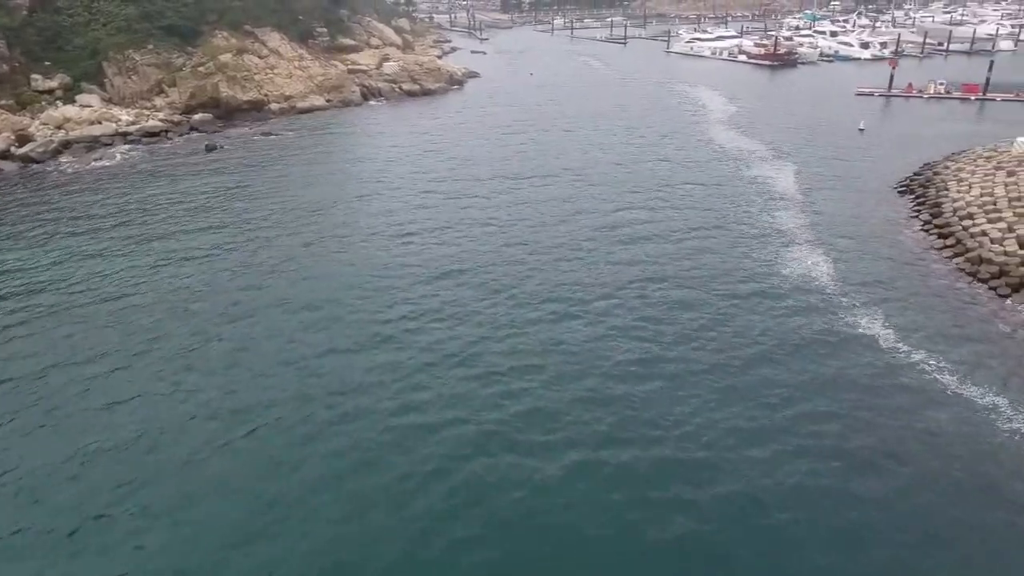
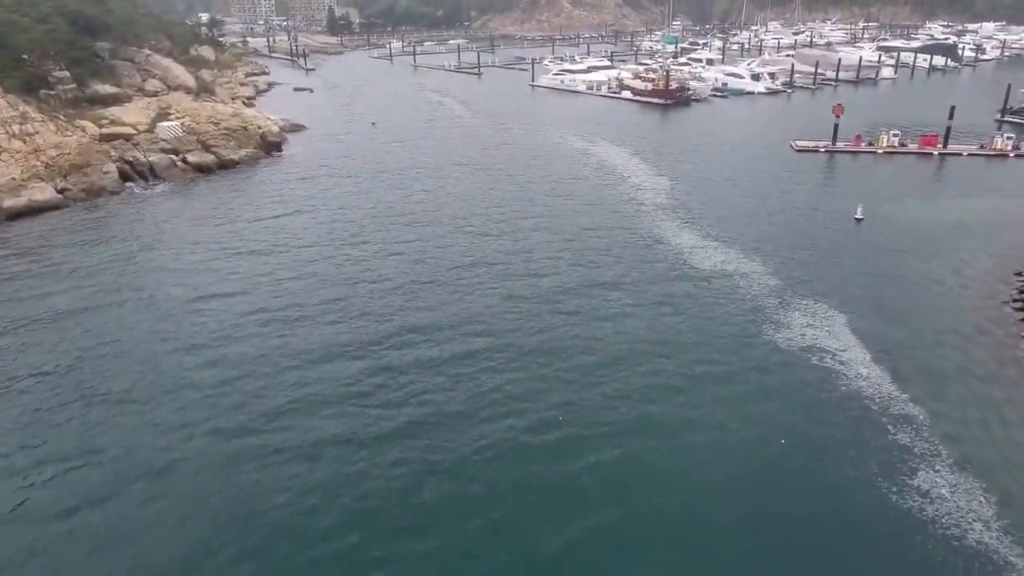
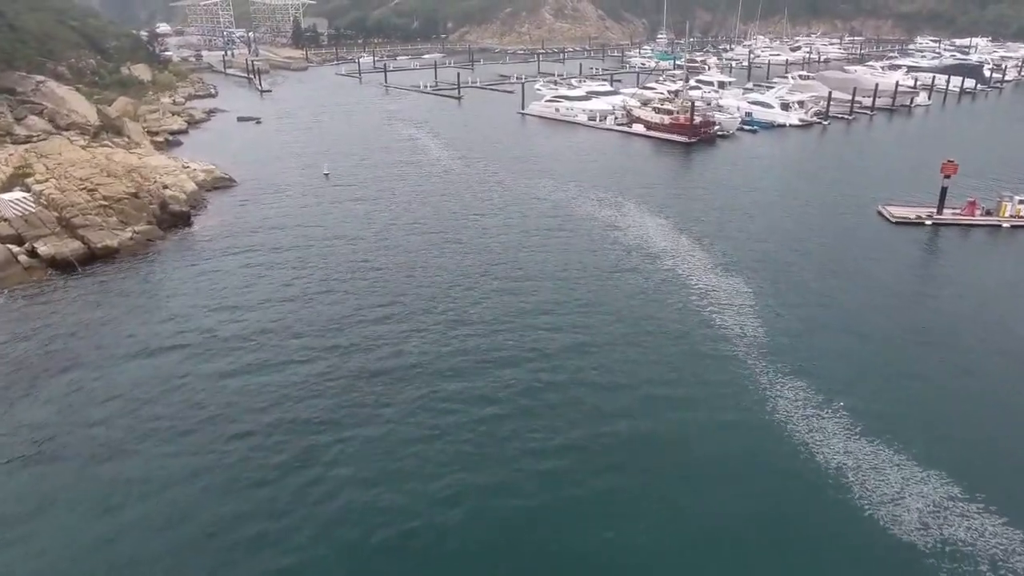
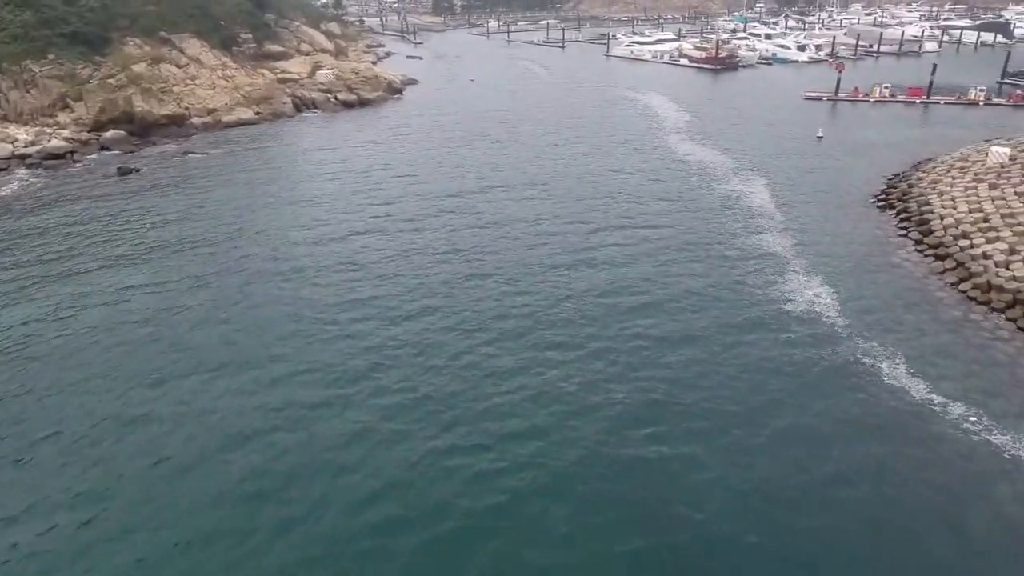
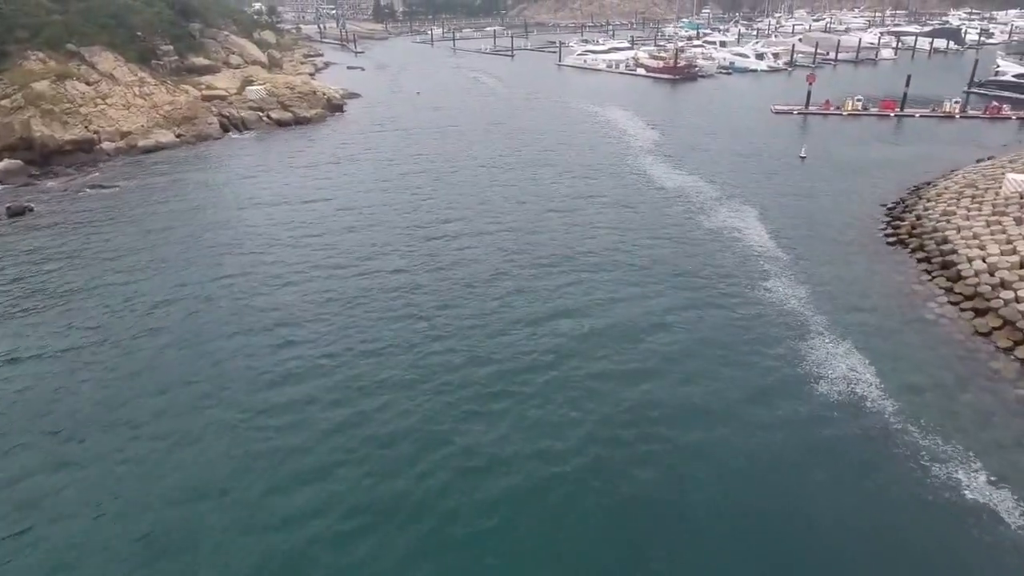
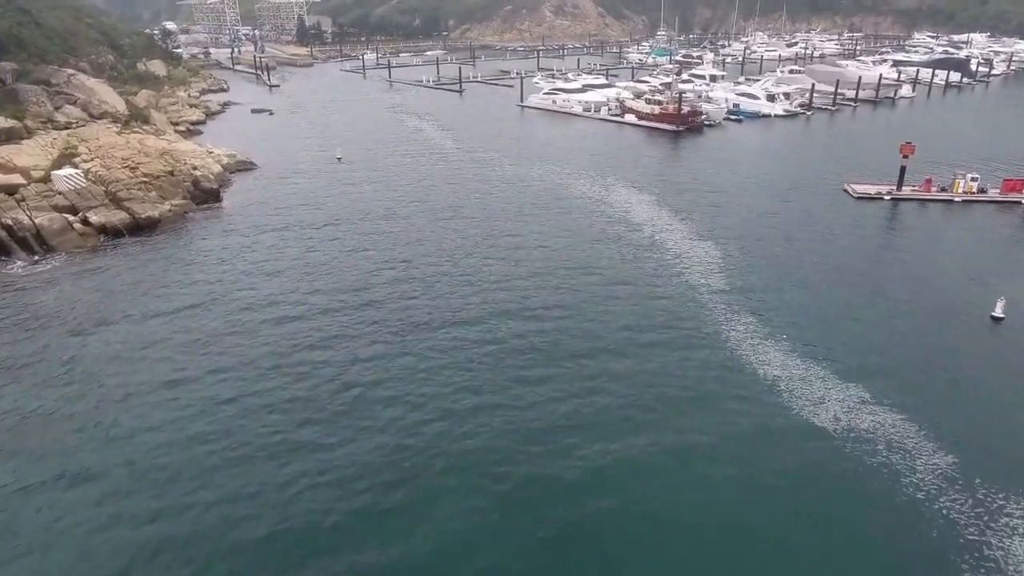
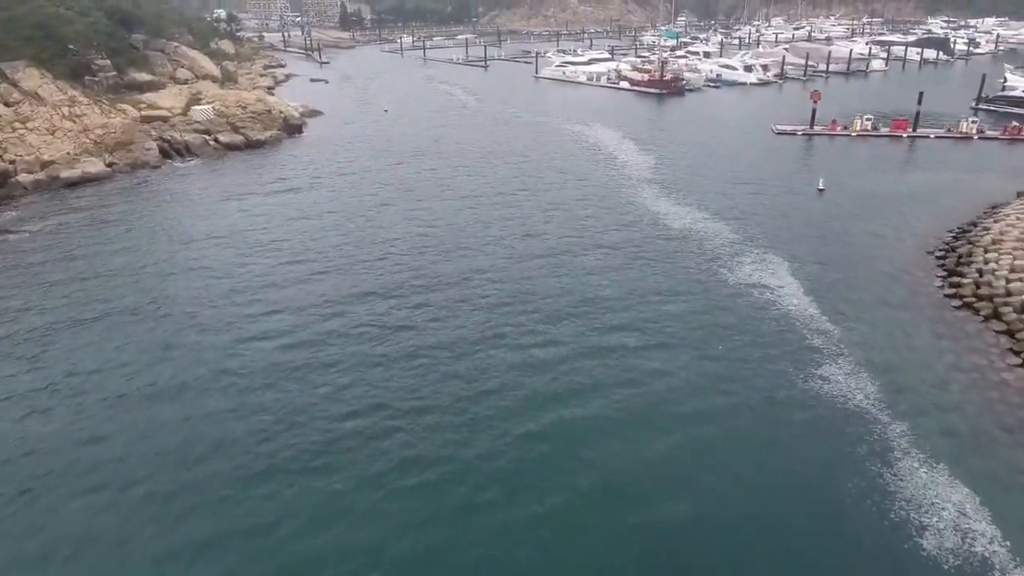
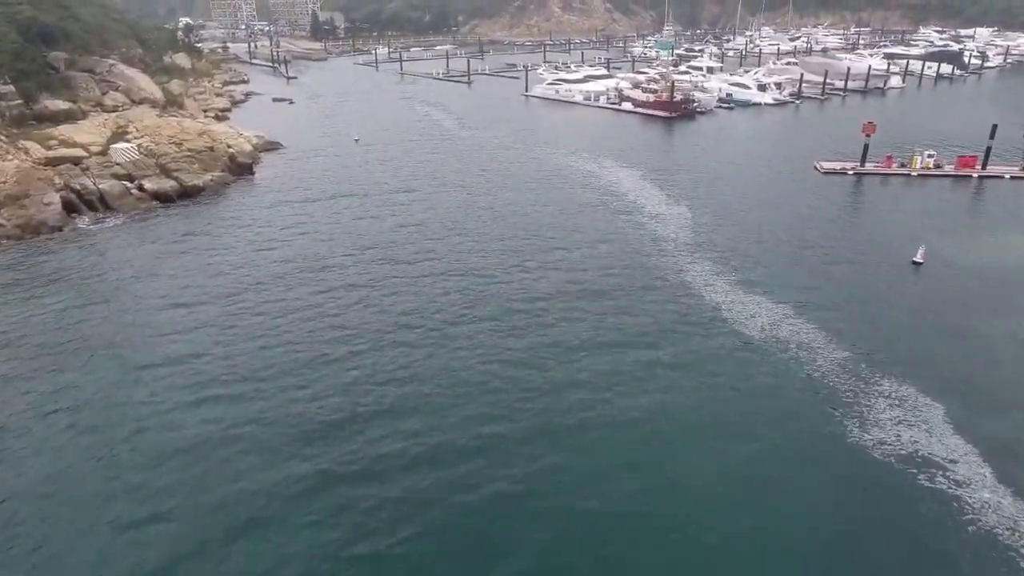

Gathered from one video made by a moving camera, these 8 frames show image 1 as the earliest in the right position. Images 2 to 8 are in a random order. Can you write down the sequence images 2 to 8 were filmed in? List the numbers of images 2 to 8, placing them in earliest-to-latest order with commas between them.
4, 5, 7, 2, 8, 6, 3
